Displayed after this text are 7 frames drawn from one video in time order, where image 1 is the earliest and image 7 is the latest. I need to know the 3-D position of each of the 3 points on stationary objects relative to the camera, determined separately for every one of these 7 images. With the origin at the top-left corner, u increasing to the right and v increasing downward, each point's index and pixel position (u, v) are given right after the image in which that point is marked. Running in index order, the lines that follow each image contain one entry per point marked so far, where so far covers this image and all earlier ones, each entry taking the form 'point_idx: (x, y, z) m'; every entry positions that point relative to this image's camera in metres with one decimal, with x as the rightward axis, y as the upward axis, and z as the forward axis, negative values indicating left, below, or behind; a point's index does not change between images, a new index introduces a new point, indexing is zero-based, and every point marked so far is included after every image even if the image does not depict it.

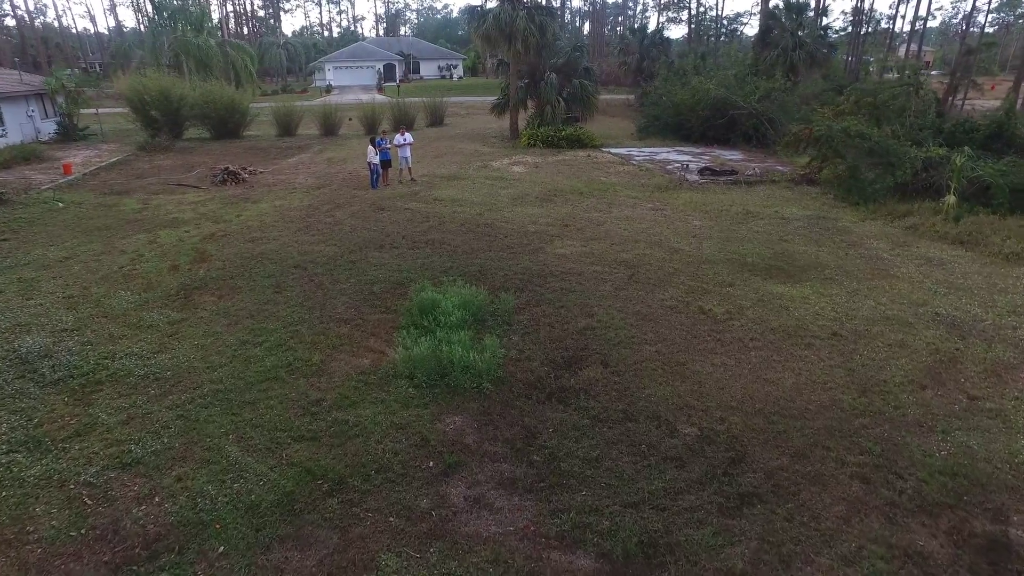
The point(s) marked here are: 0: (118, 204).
0: (-7.1, +1.5, +11.6) m
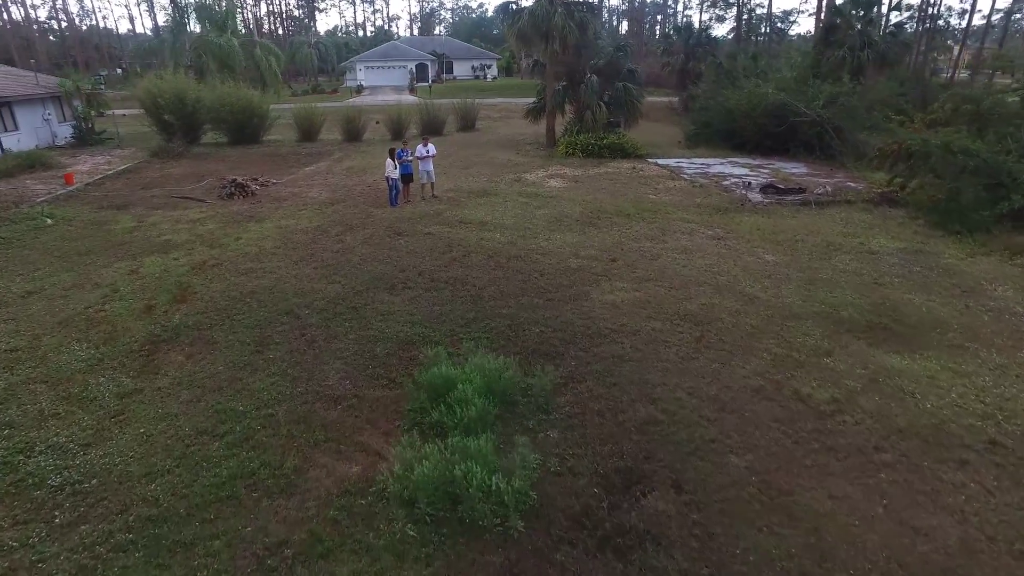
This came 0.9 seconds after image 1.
0: (-6.5, +1.1, +10.5) m
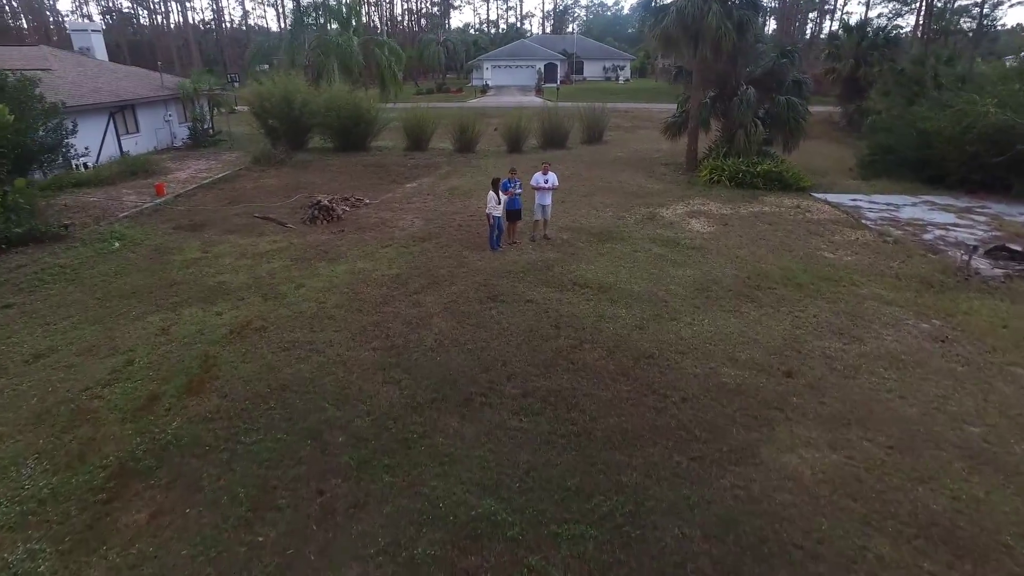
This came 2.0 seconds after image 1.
0: (-4.8, +0.6, +9.3) m
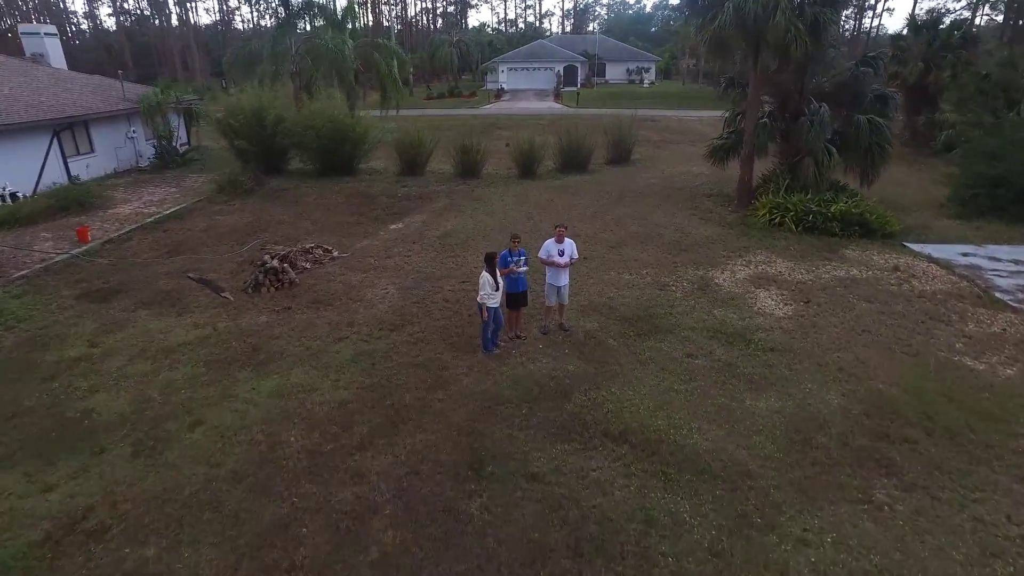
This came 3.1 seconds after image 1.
0: (-4.8, -0.5, +6.8) m
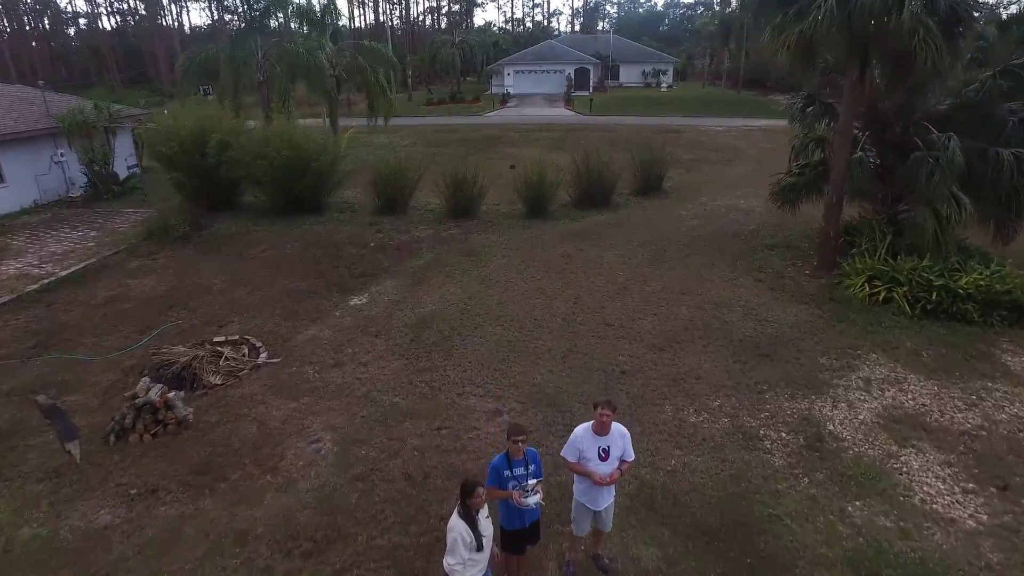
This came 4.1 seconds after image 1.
0: (-4.8, -1.7, +3.9) m
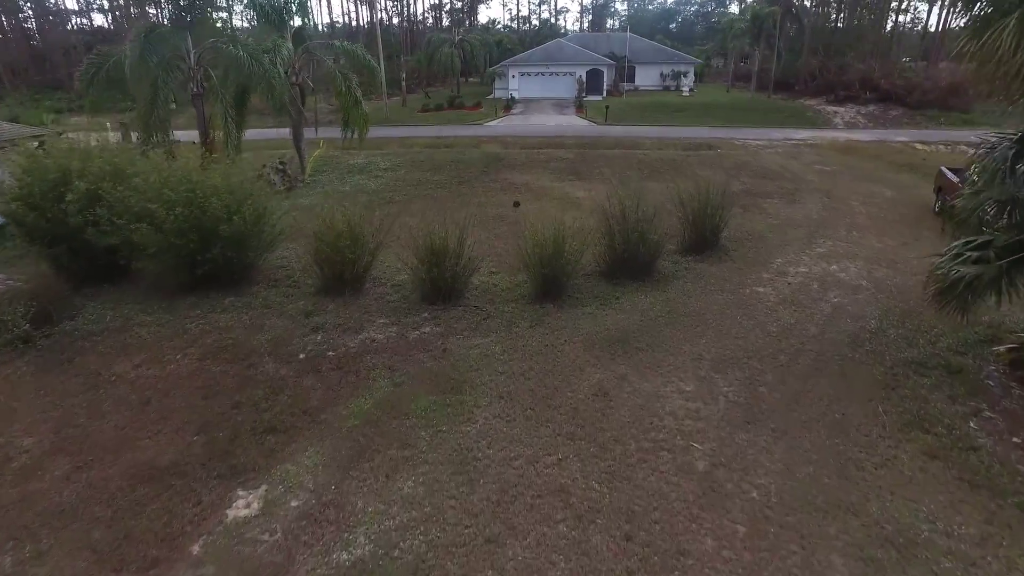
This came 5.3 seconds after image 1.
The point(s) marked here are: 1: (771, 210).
0: (-4.8, -3.2, +0.4) m
1: (+4.9, +1.6, +12.1) m
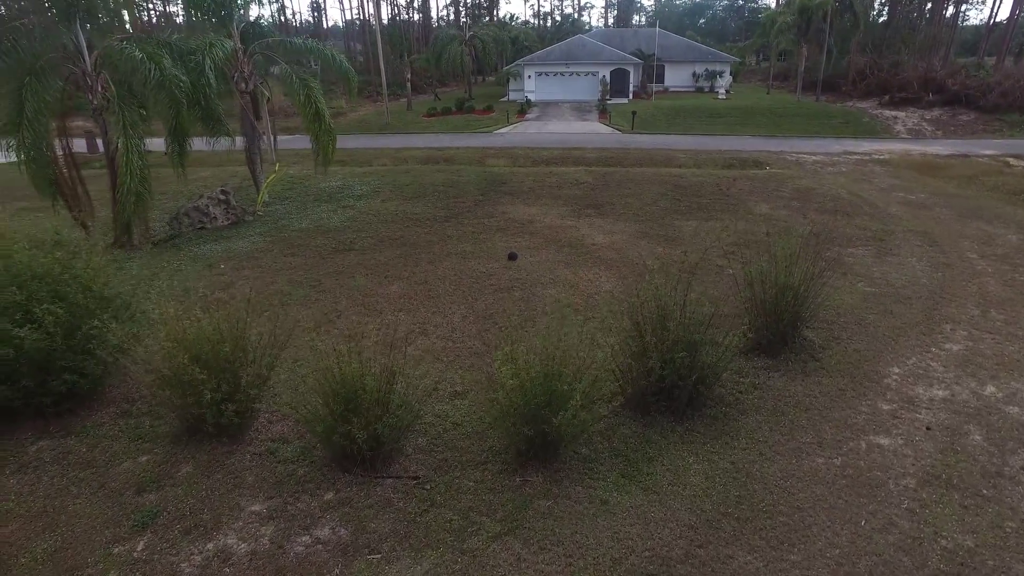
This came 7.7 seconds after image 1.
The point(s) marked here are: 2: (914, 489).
0: (-5.4, -4.3, -2.5) m
1: (+4.7, +0.4, +8.7) m
2: (+2.8, -1.4, +4.5) m
